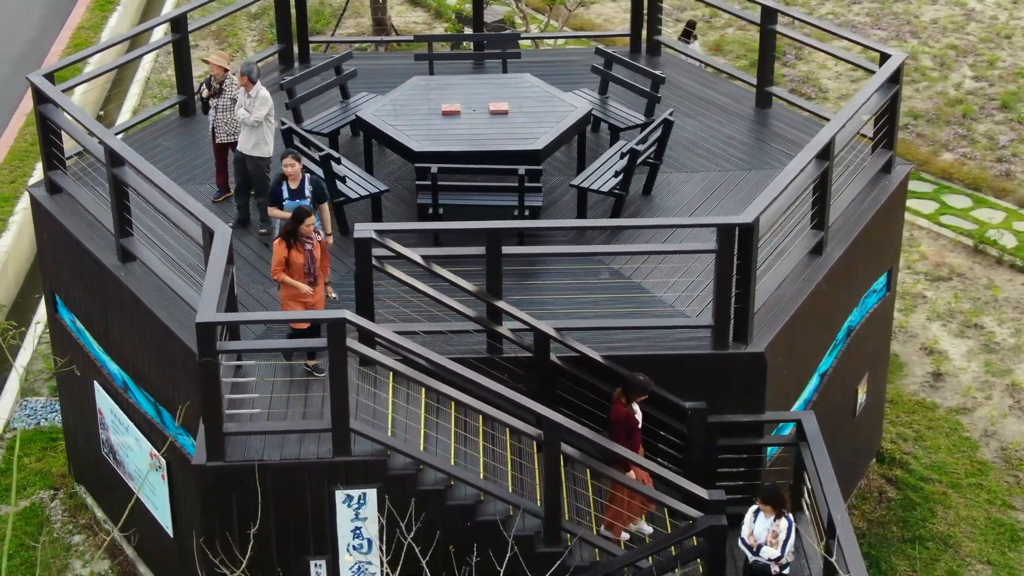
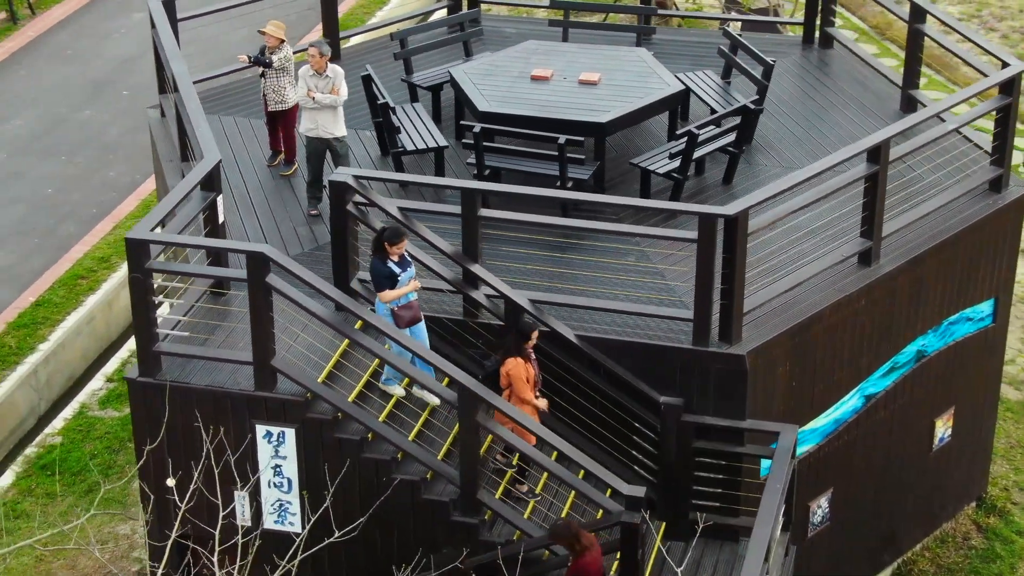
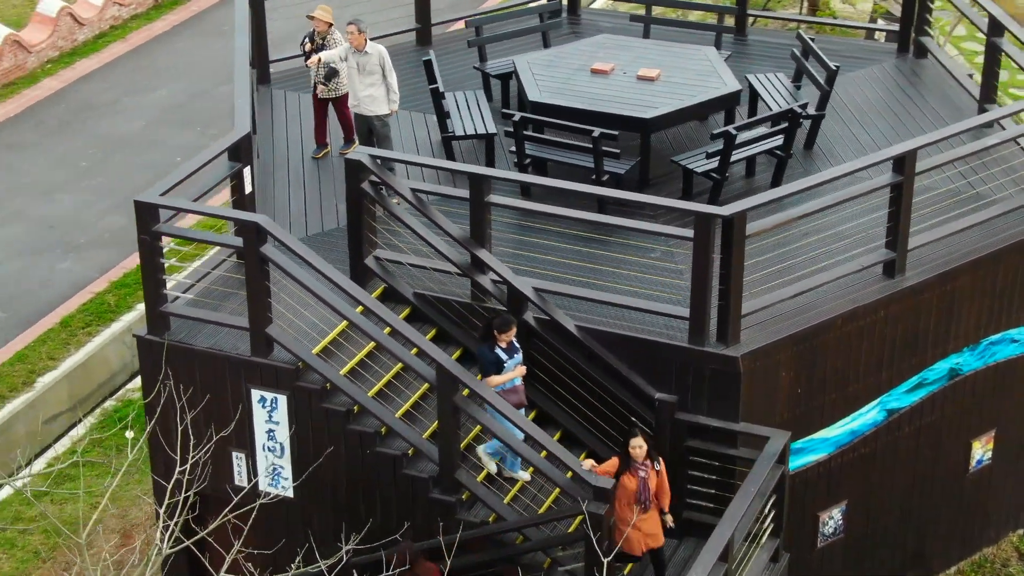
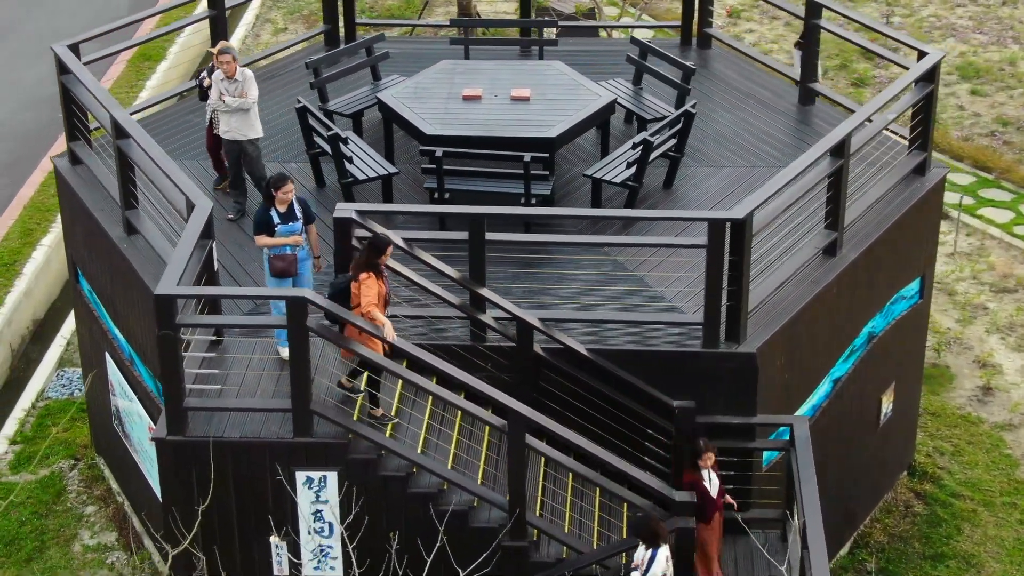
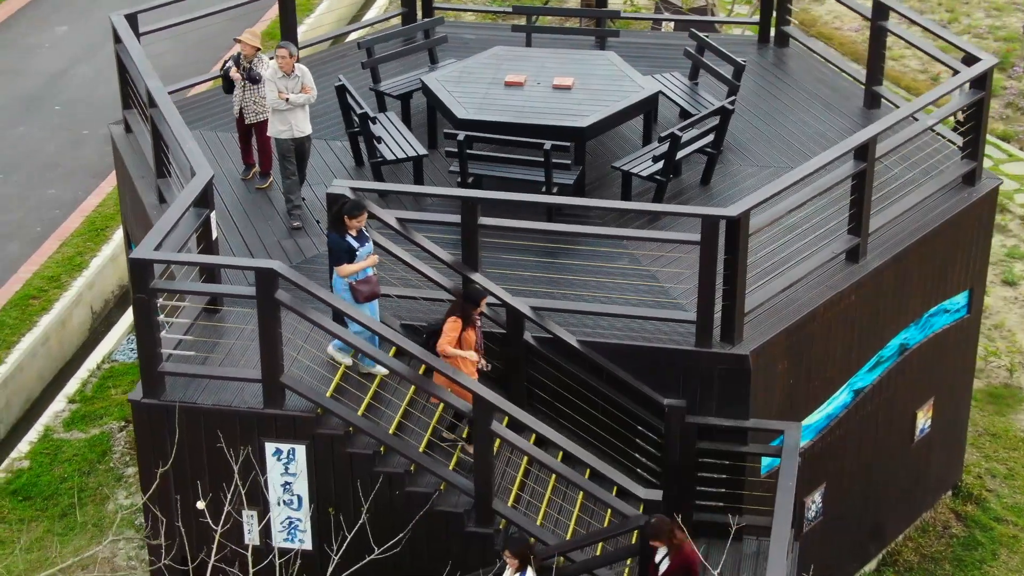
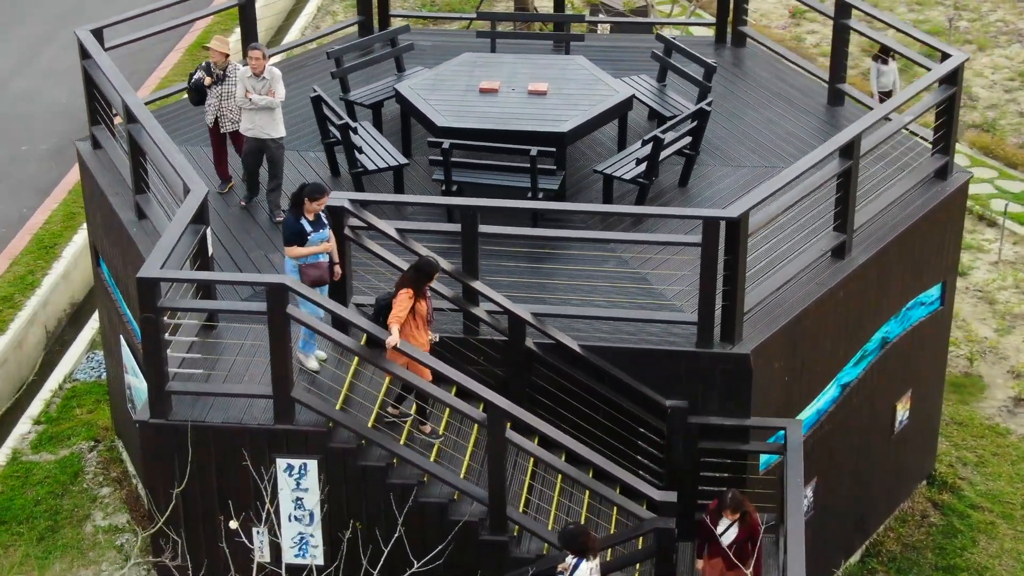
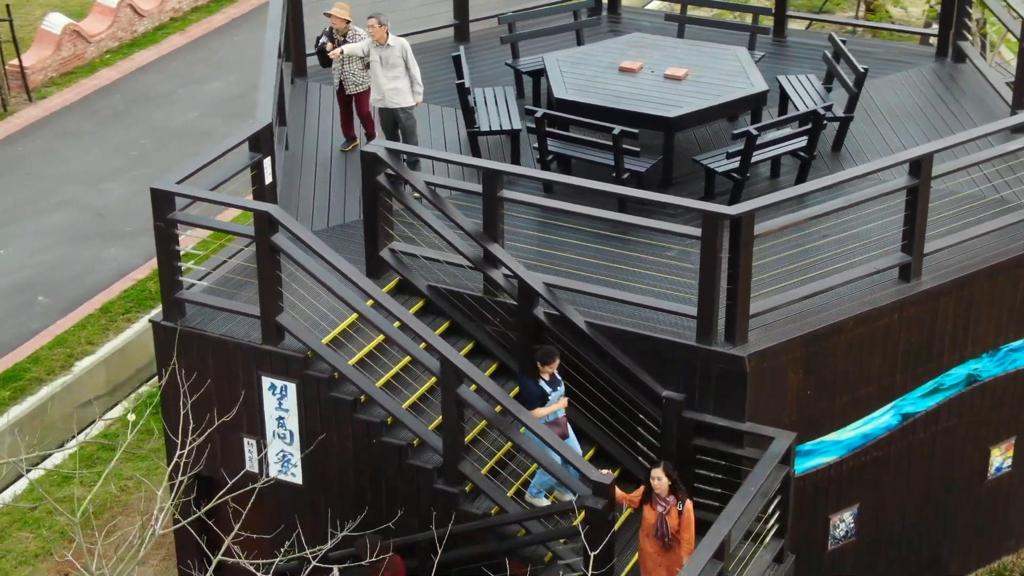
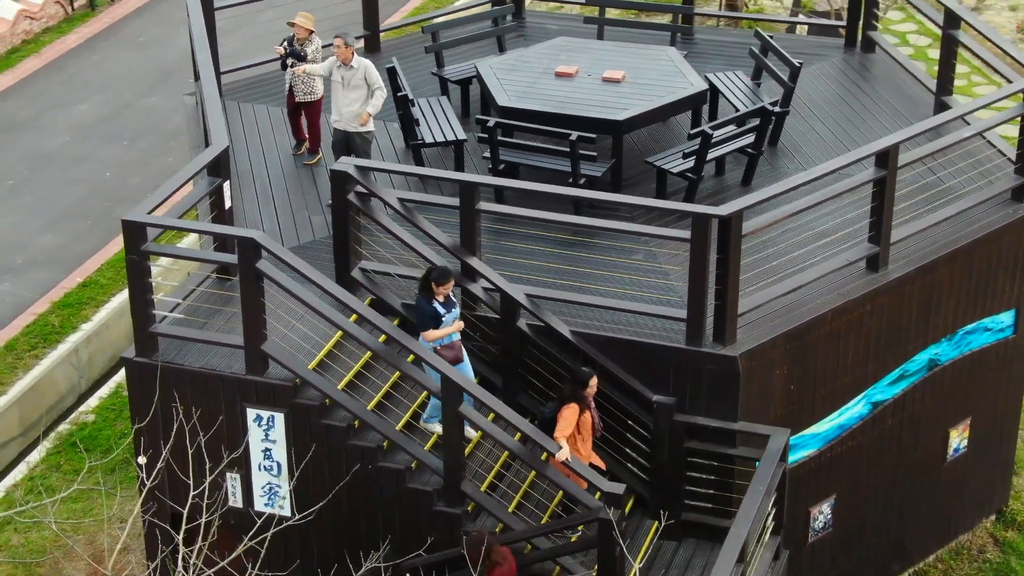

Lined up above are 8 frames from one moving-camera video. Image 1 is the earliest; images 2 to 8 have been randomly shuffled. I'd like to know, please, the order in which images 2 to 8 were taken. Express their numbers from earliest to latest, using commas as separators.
4, 6, 5, 2, 8, 3, 7
